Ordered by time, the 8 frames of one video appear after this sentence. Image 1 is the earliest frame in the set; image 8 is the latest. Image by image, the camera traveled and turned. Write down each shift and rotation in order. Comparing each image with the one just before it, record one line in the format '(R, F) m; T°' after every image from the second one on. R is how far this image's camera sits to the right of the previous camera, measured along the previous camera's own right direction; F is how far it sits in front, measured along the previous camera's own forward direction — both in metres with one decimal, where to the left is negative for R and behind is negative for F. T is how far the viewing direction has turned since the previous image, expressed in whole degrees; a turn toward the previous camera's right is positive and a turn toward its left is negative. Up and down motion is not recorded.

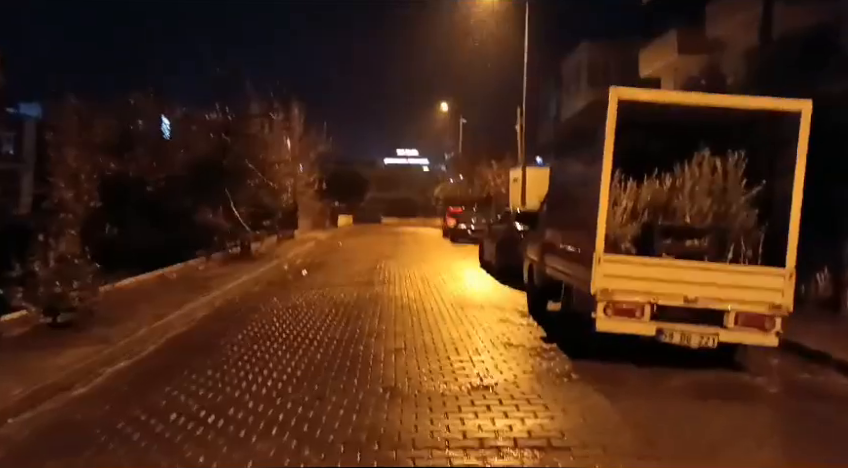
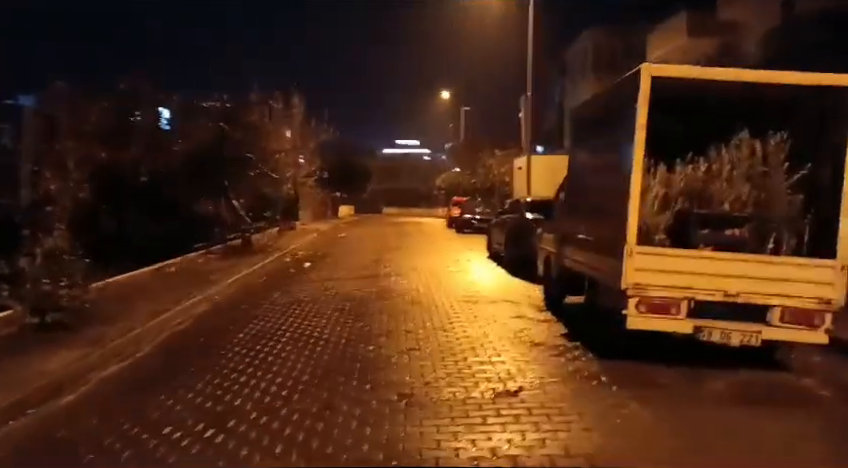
(-0.2, +0.6) m; 0°
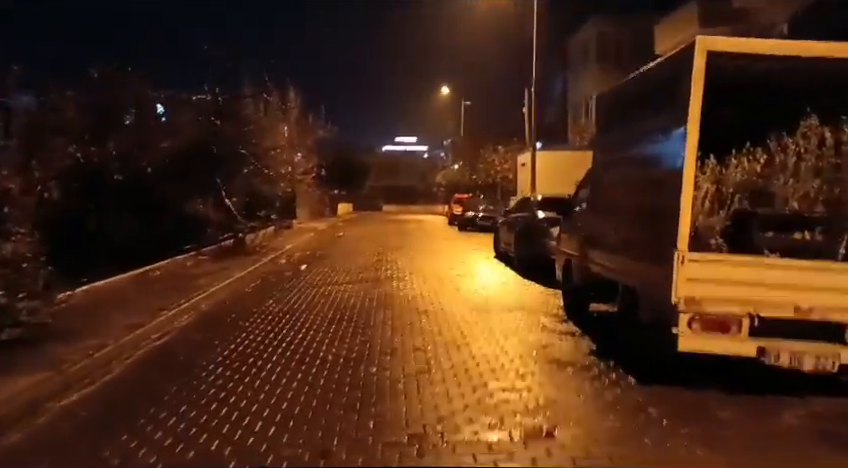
(-0.1, +1.1) m; 0°
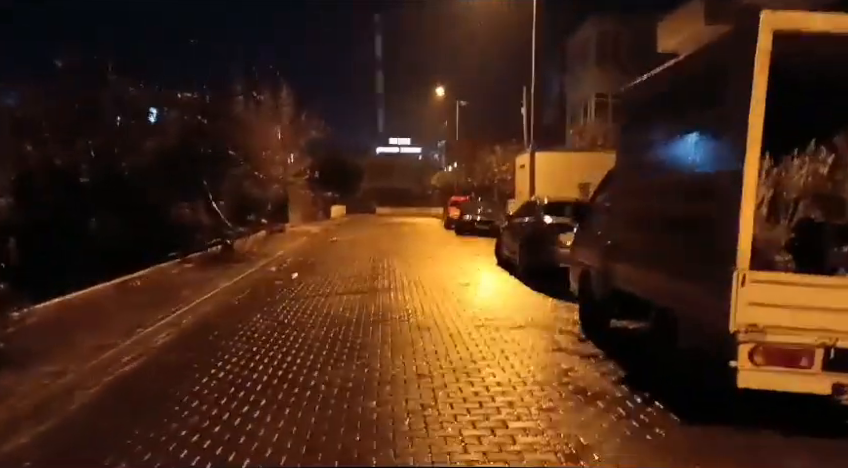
(-0.1, +1.0) m; +1°
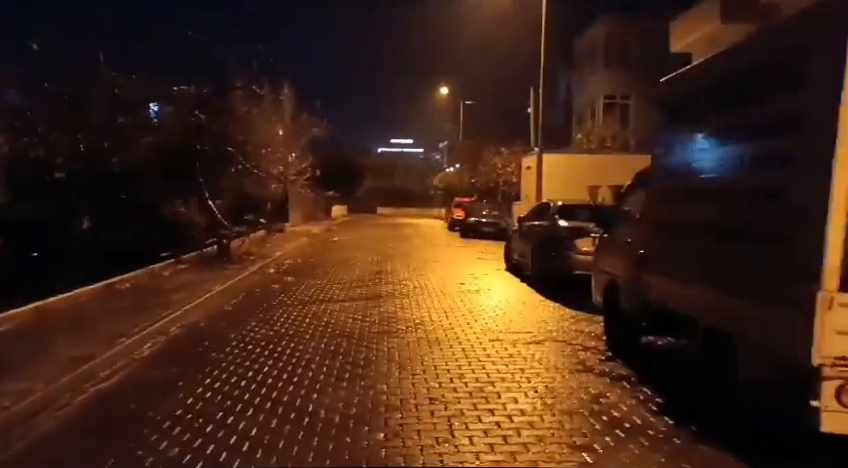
(-0.2, +0.8) m; 0°
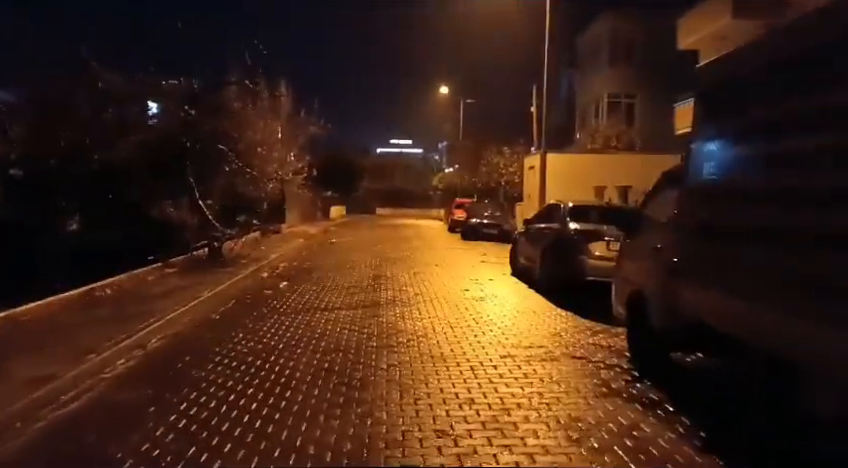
(-0.1, +0.9) m; 0°
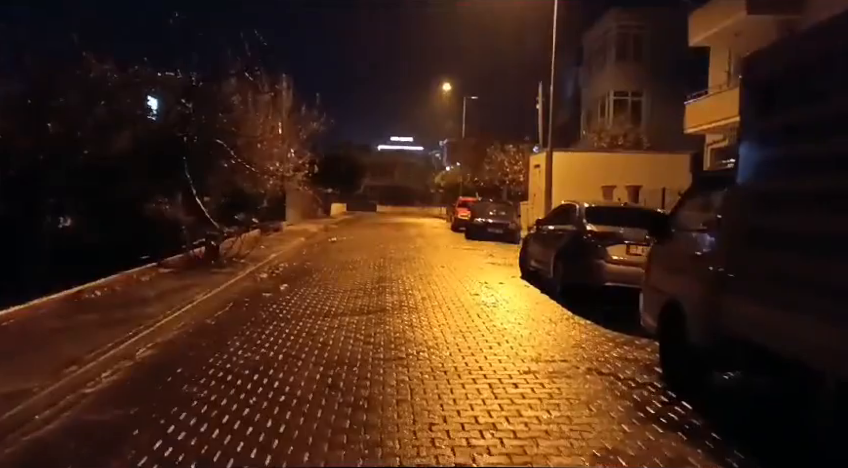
(-0.2, +0.7) m; 0°
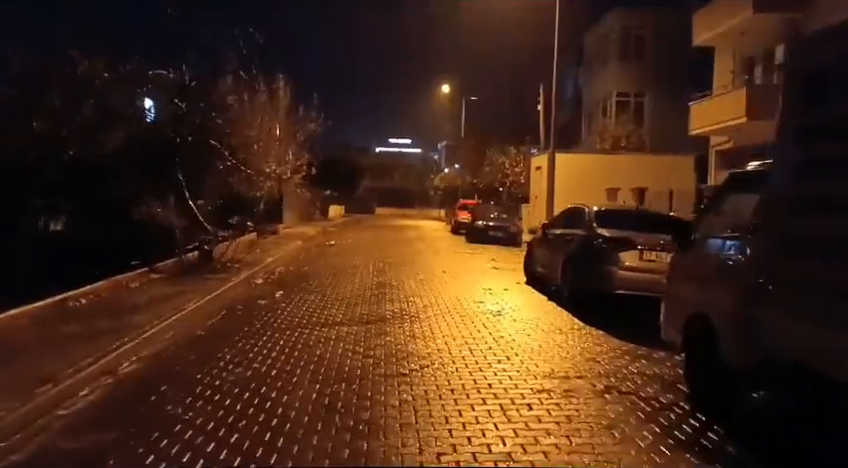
(-0.1, +0.6) m; 0°
